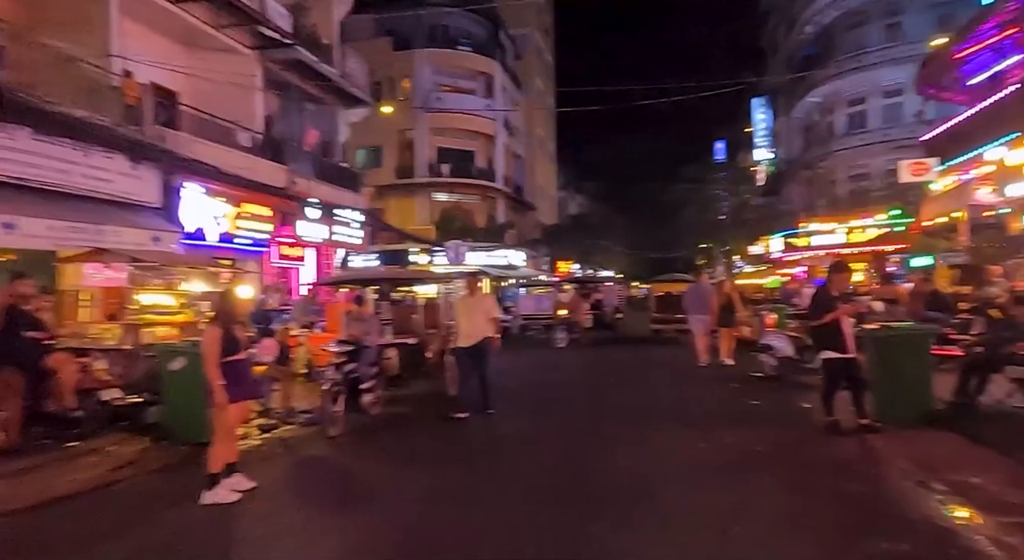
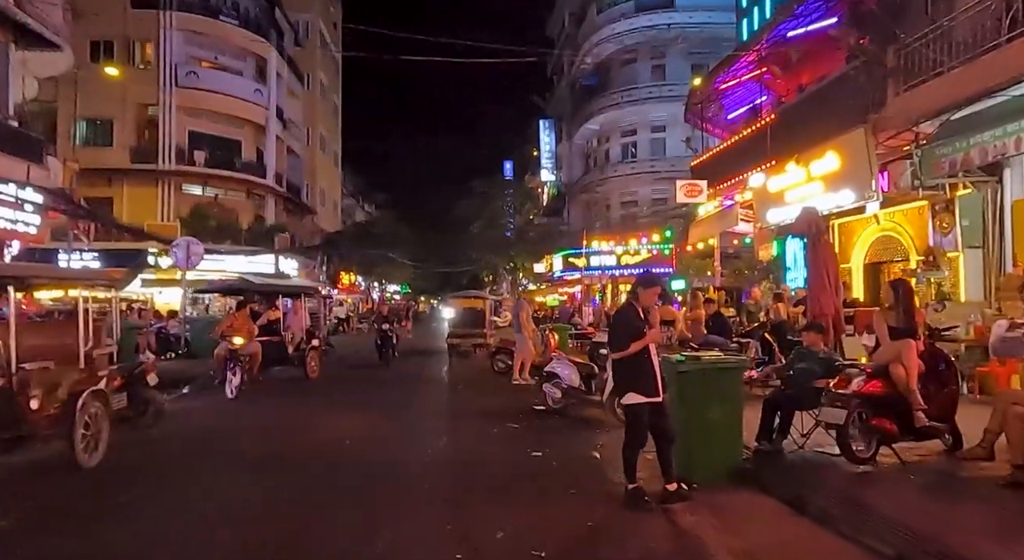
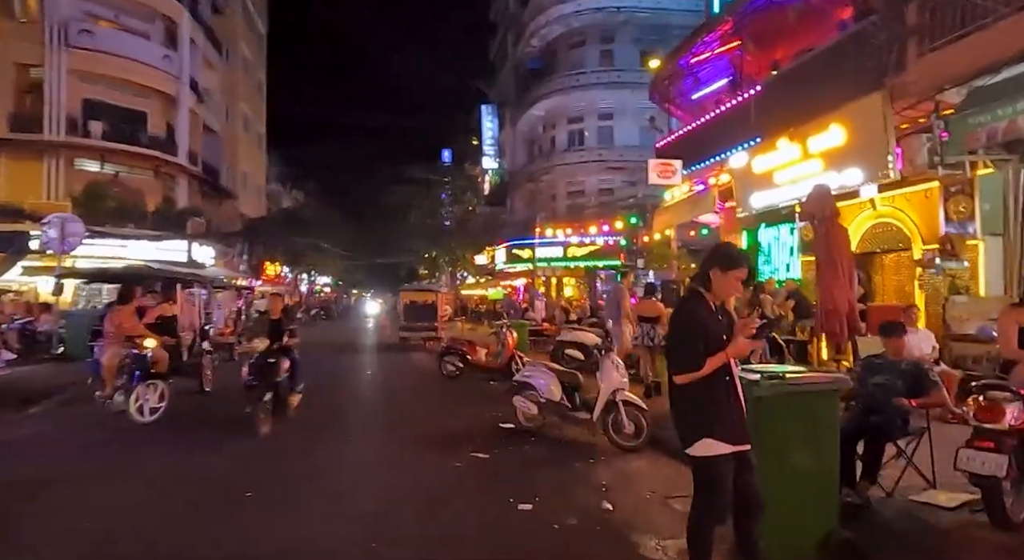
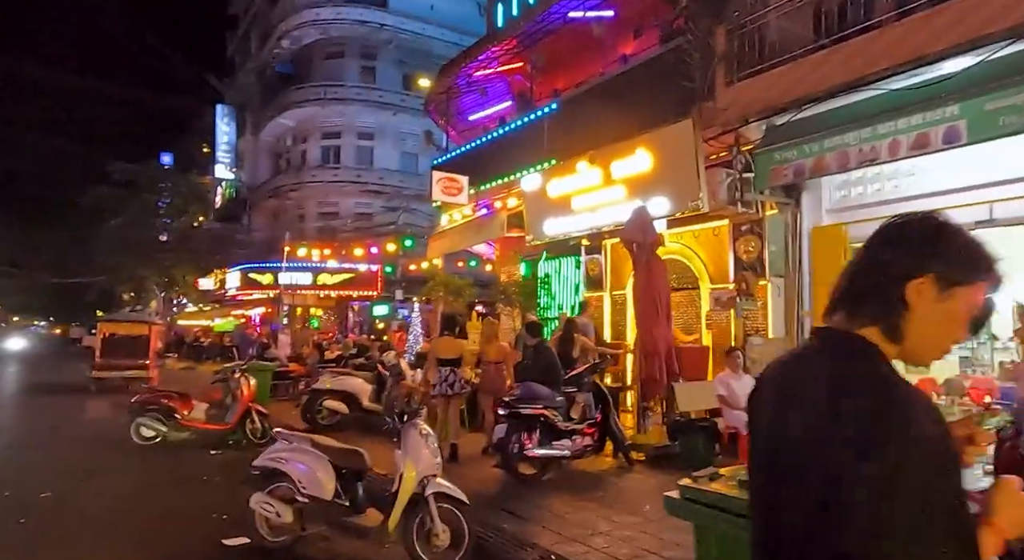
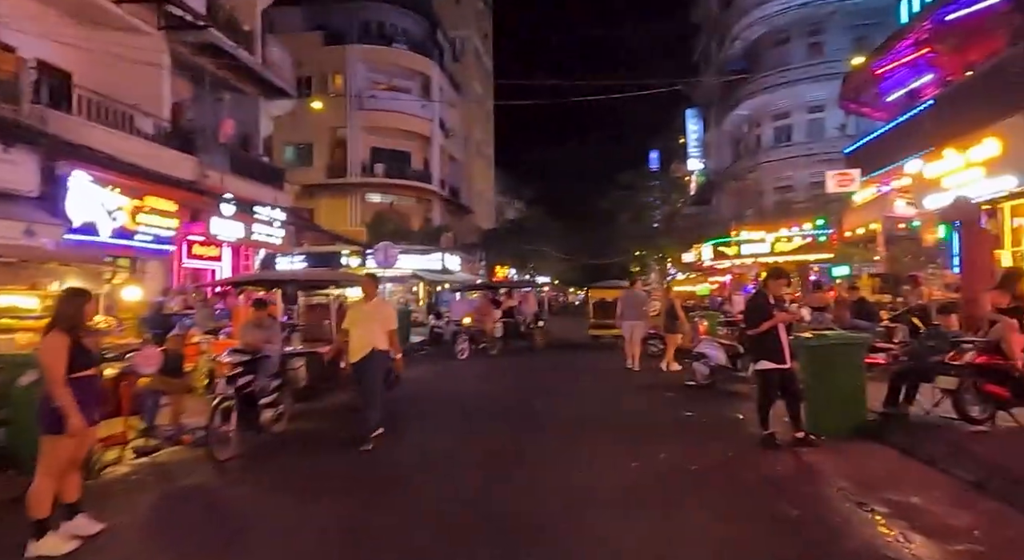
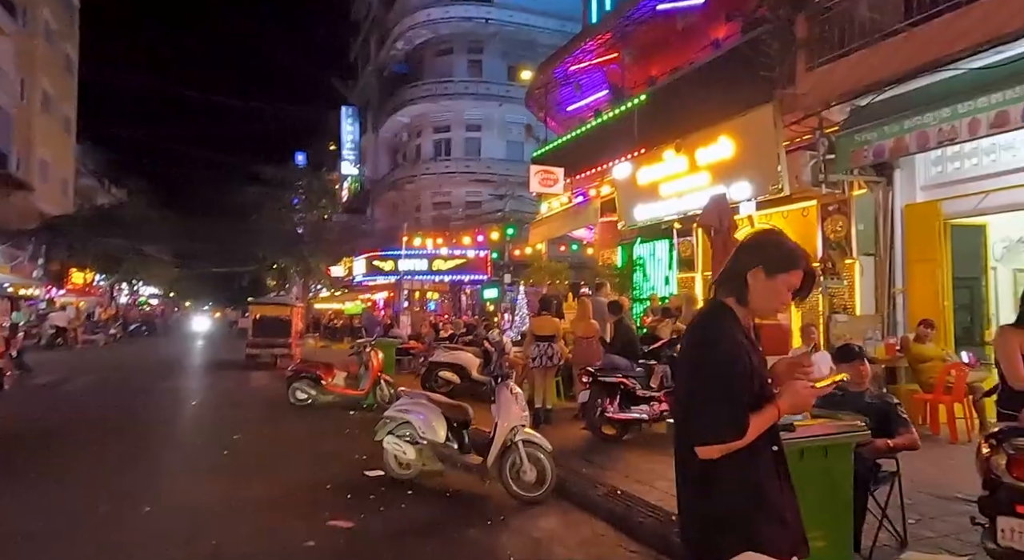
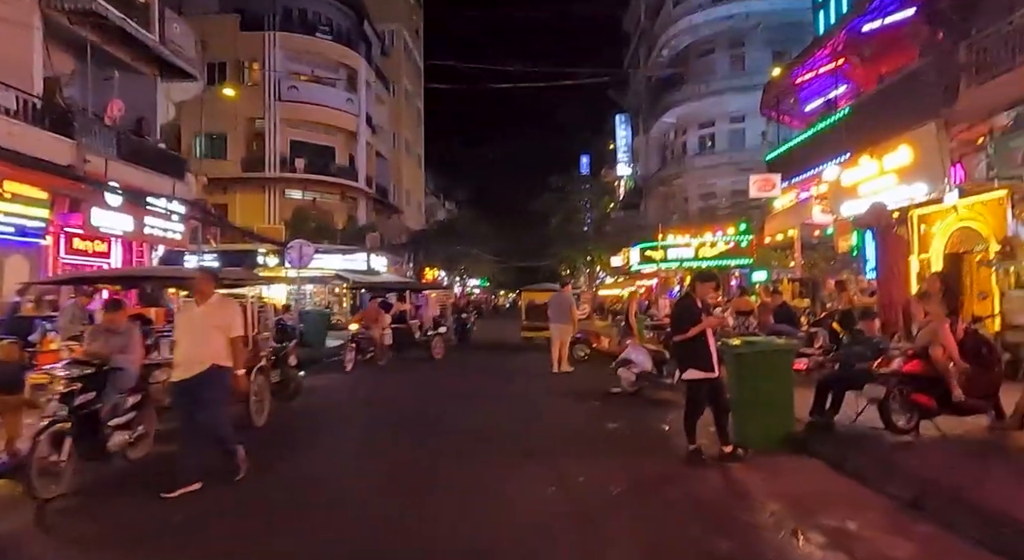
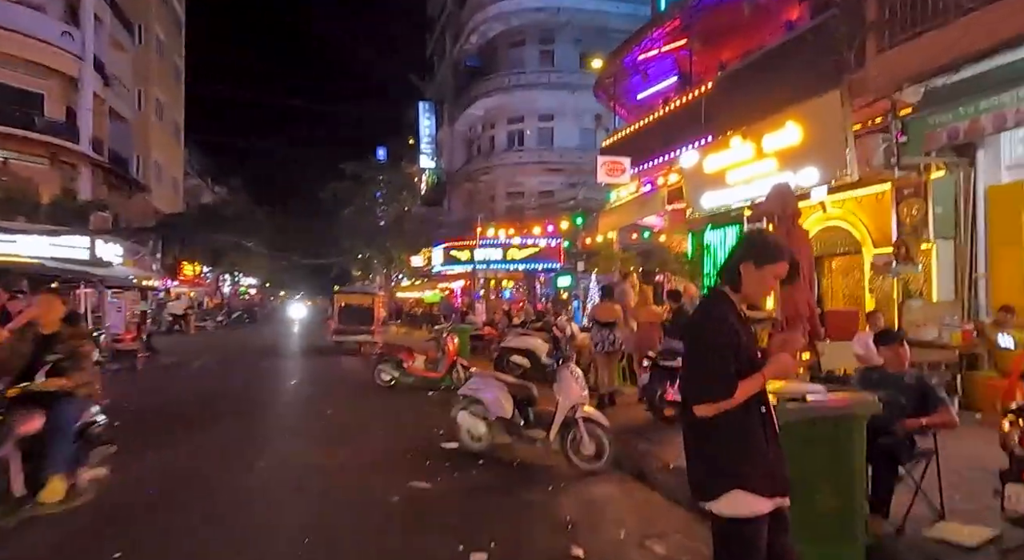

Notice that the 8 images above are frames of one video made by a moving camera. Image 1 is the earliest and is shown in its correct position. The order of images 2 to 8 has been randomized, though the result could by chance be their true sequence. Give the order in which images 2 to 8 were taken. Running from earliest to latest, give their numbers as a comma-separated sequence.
5, 7, 2, 3, 8, 6, 4
